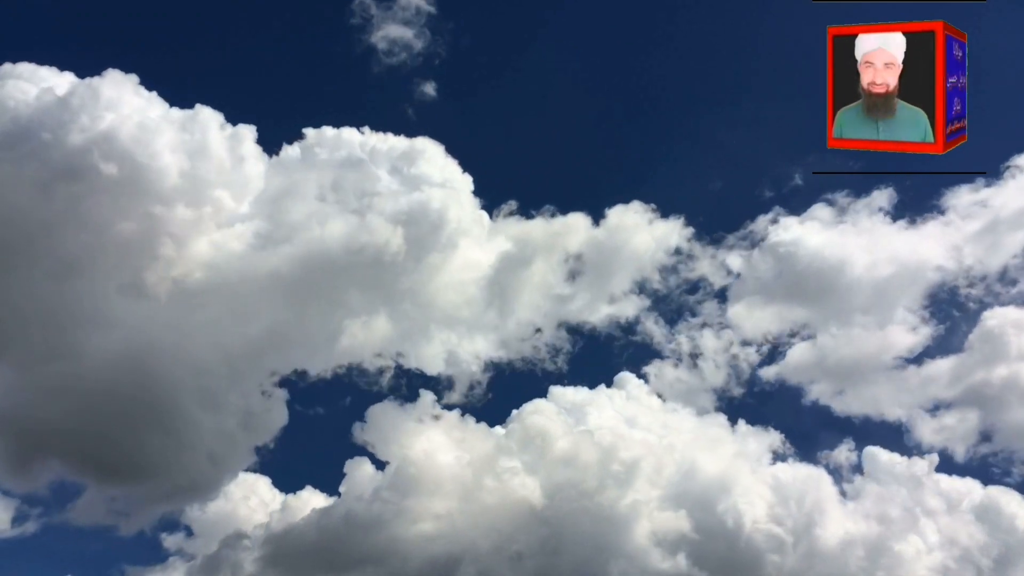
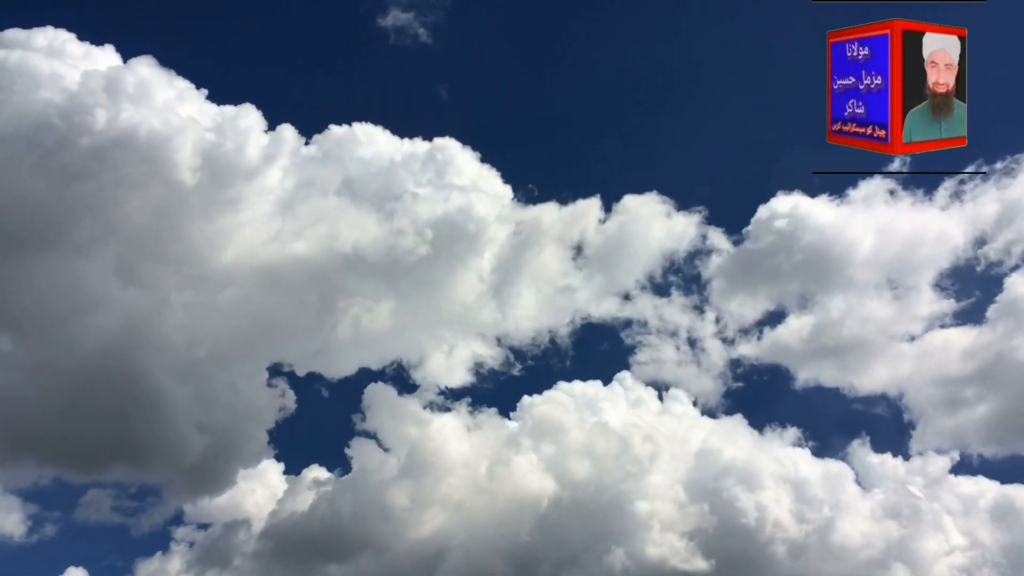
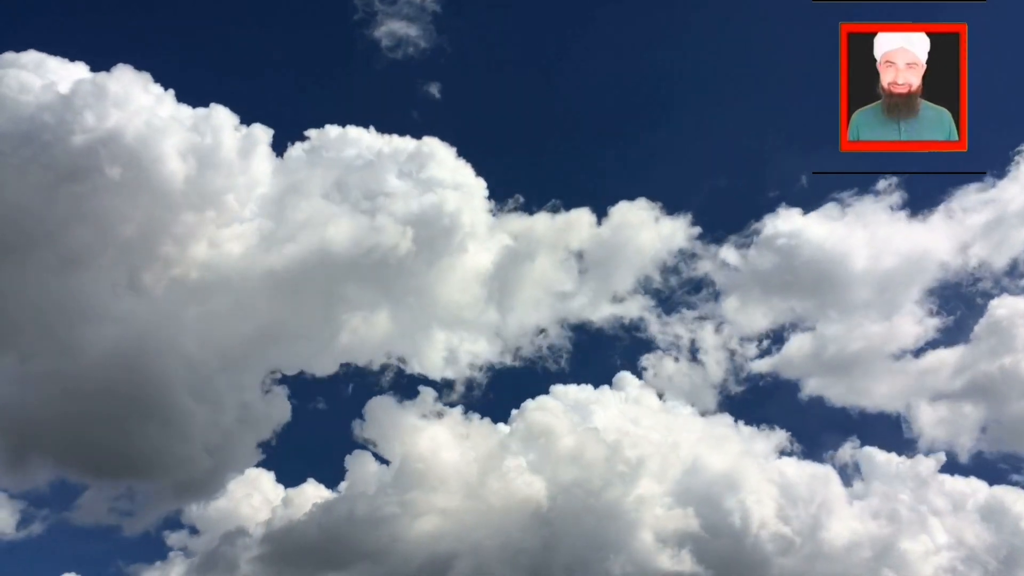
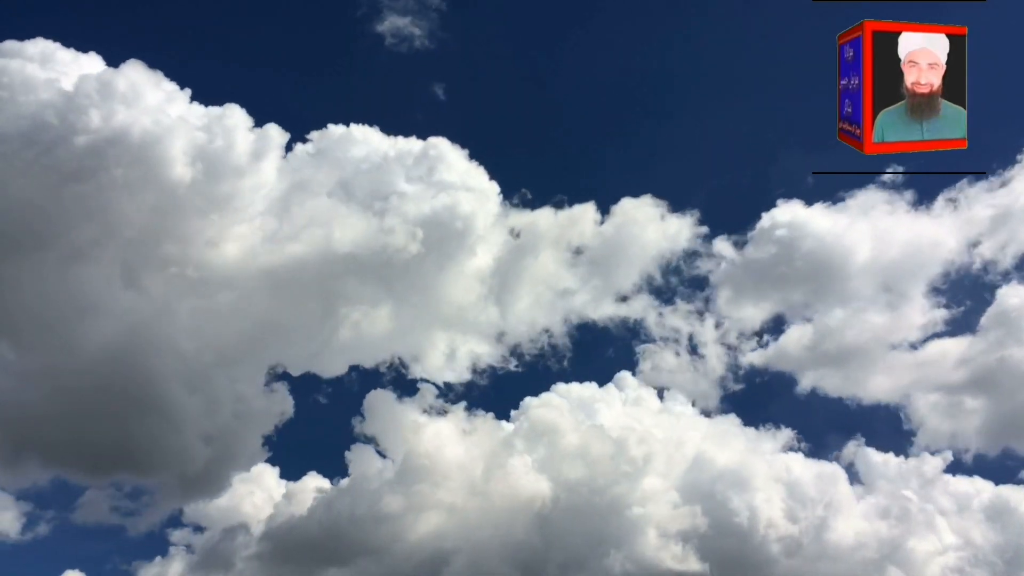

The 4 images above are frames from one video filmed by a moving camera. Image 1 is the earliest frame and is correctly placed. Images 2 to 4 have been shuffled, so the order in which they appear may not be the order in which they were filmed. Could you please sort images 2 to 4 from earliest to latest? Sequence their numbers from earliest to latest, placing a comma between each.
3, 4, 2
